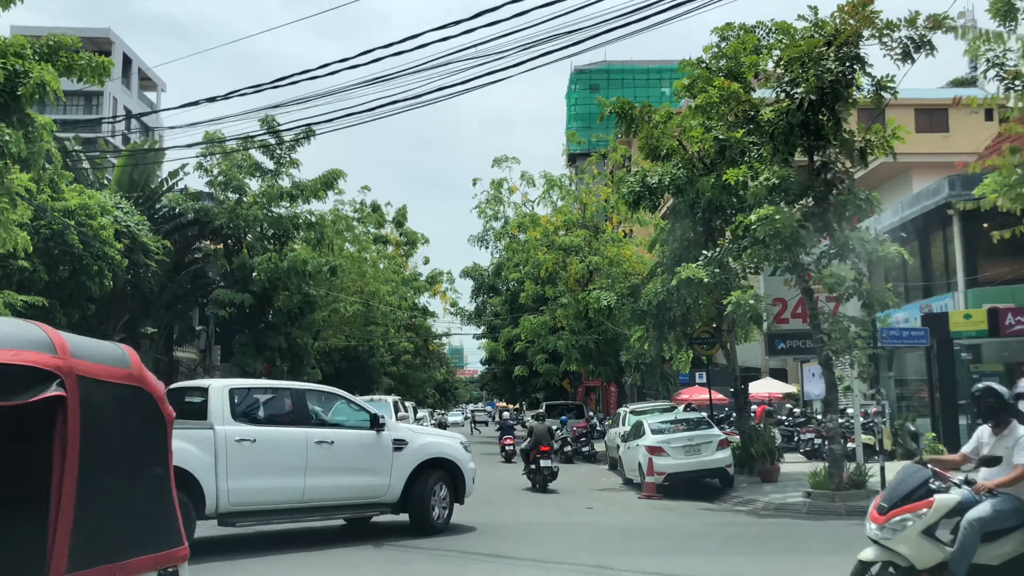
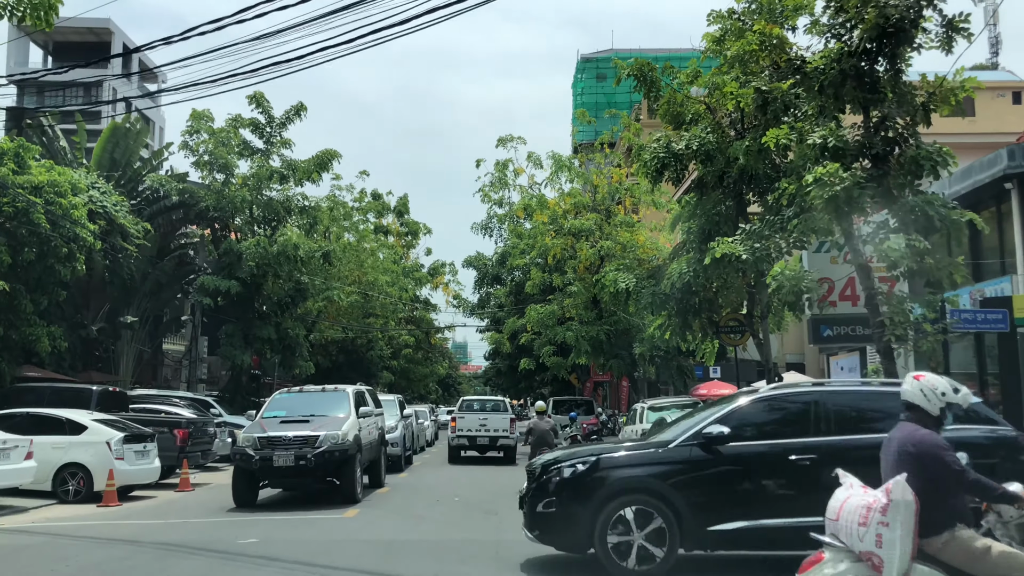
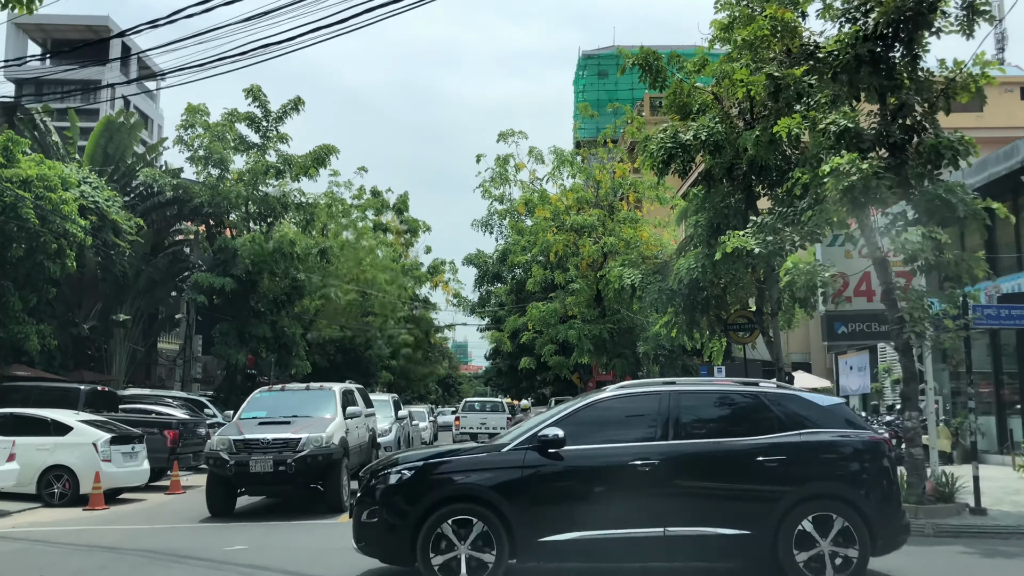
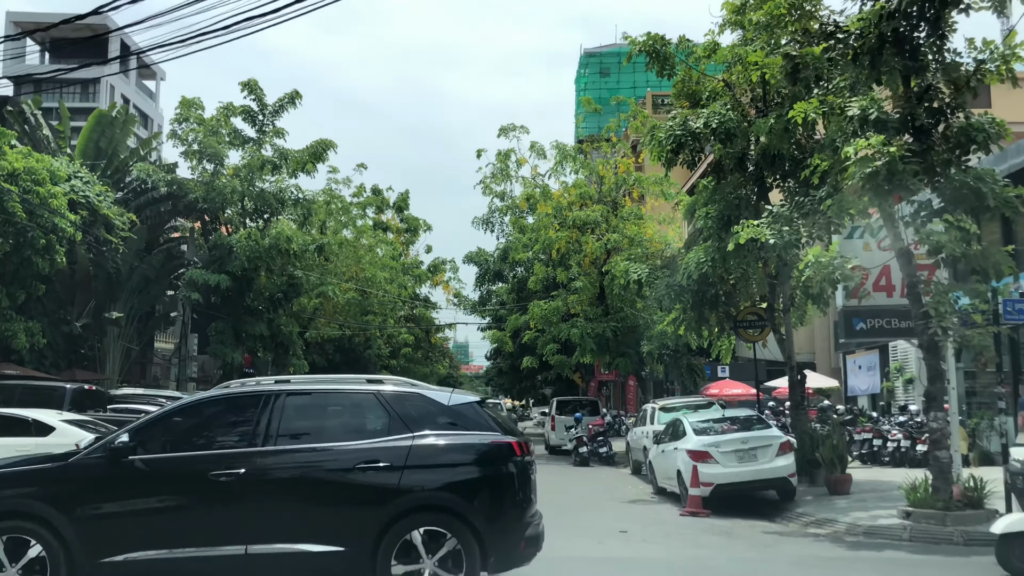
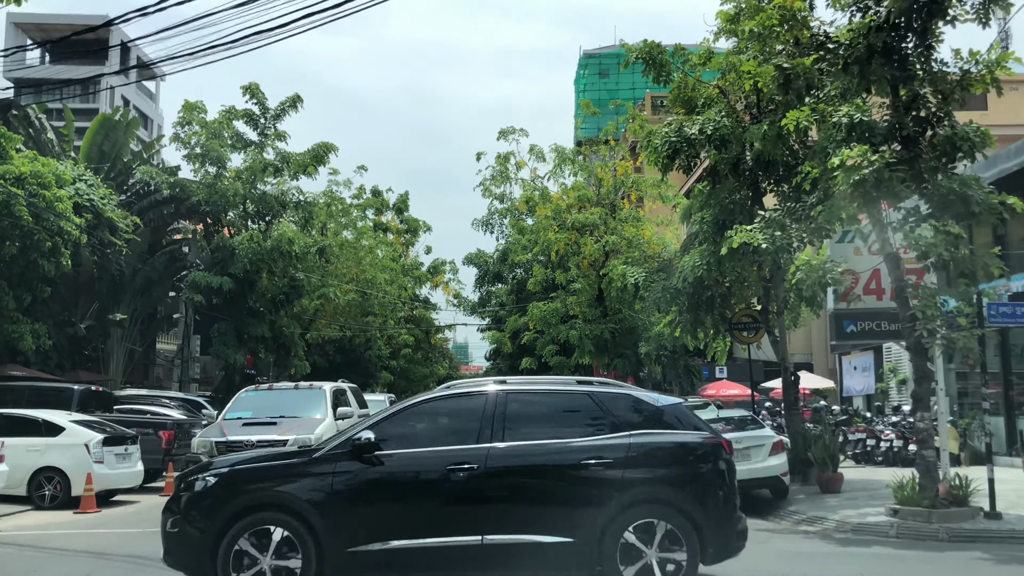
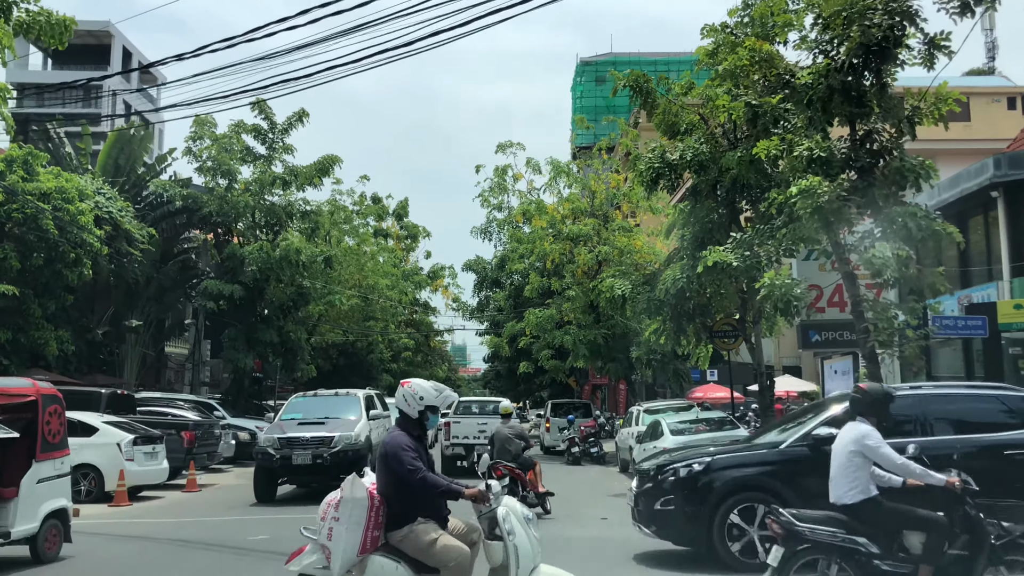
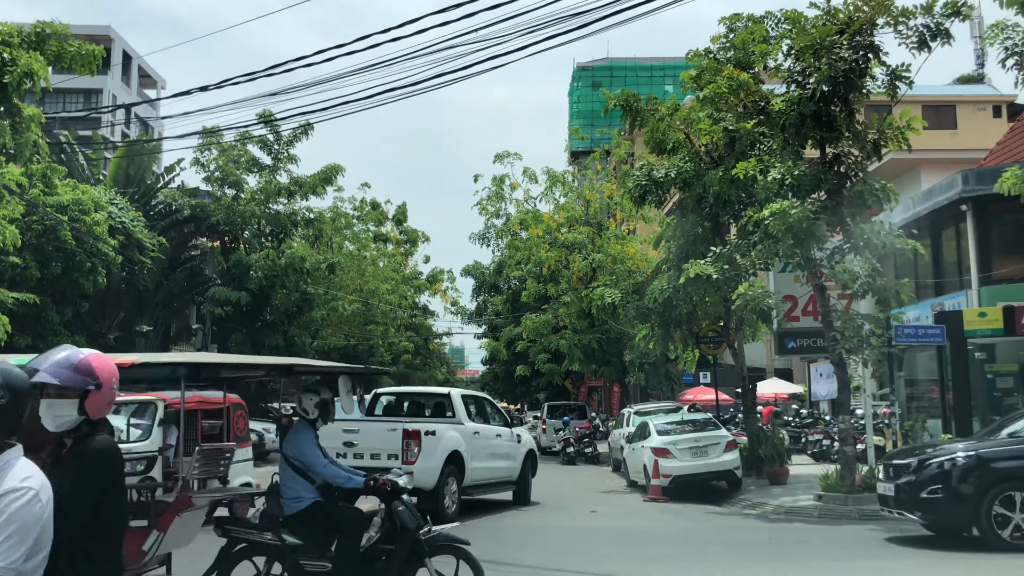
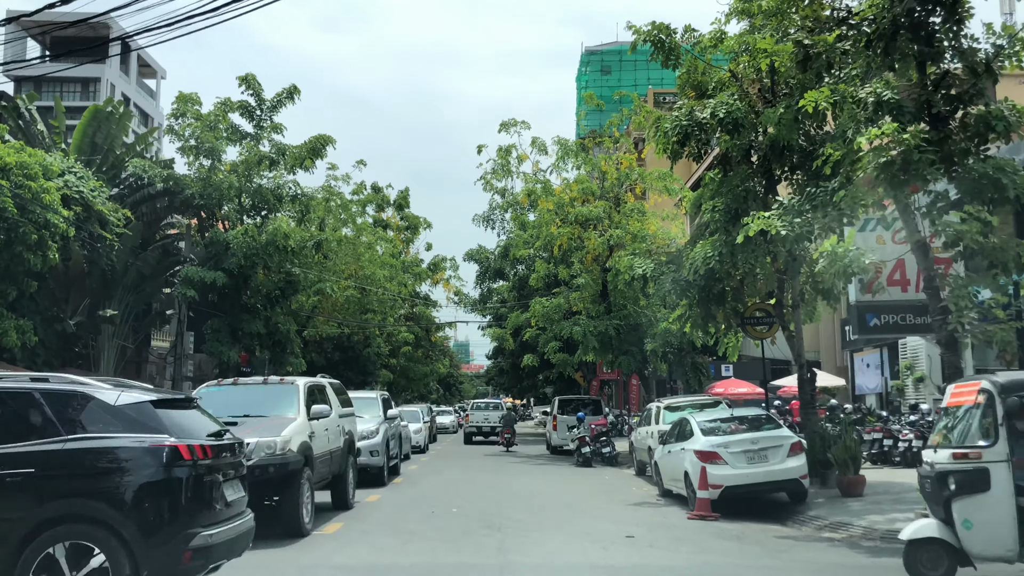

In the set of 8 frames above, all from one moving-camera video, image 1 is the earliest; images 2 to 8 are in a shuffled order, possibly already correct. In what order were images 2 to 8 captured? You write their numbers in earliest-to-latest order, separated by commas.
7, 6, 2, 3, 5, 4, 8
